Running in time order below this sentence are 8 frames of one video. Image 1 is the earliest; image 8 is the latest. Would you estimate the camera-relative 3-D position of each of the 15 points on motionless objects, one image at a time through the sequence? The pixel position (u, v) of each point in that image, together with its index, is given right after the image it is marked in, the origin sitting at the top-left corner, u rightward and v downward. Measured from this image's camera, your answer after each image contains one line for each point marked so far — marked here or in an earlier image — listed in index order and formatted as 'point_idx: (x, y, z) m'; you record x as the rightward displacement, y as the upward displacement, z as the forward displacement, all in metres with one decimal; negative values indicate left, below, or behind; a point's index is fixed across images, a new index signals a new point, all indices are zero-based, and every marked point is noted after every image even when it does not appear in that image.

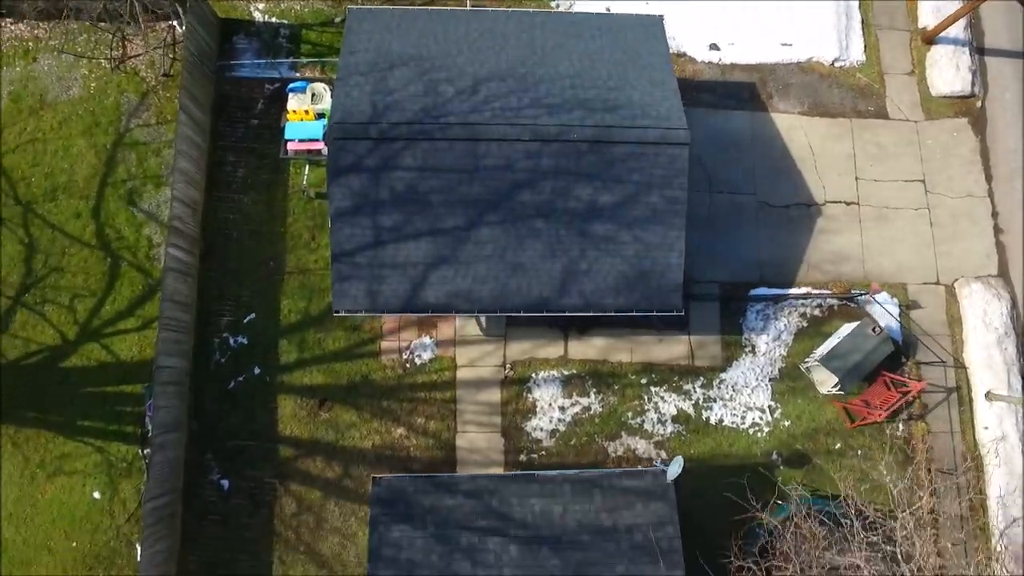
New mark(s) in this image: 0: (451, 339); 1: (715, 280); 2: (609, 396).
0: (-1.1, -1.0, +13.6) m
1: (+4.1, +0.2, +14.3) m
2: (+1.8, -2.1, +13.6) m
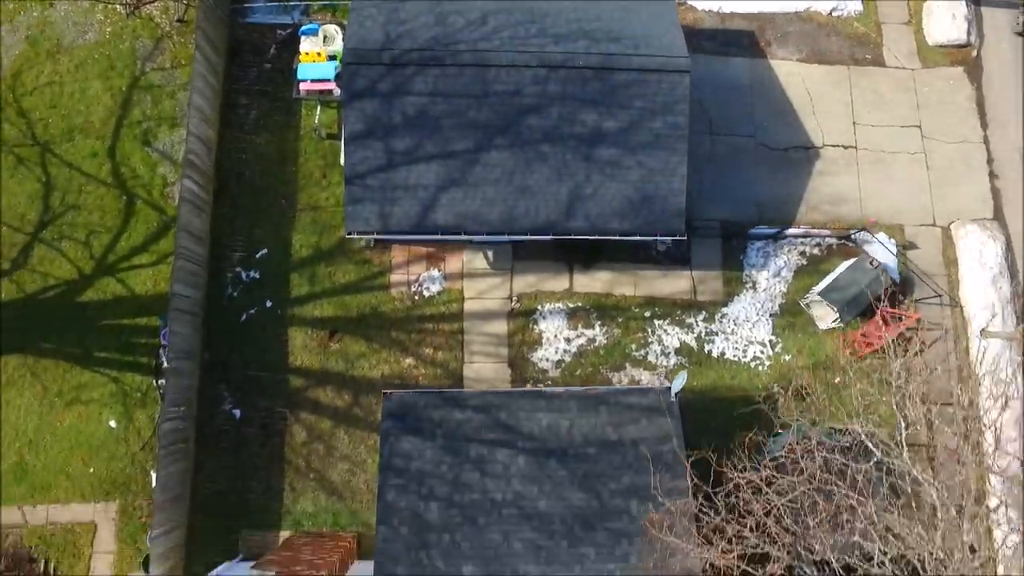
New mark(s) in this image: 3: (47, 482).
0: (-1.0, +0.3, +13.9) m
1: (+4.2, +1.4, +14.7) m
2: (+2.0, -0.8, +13.9) m
3: (-8.7, -3.7, +13.3) m
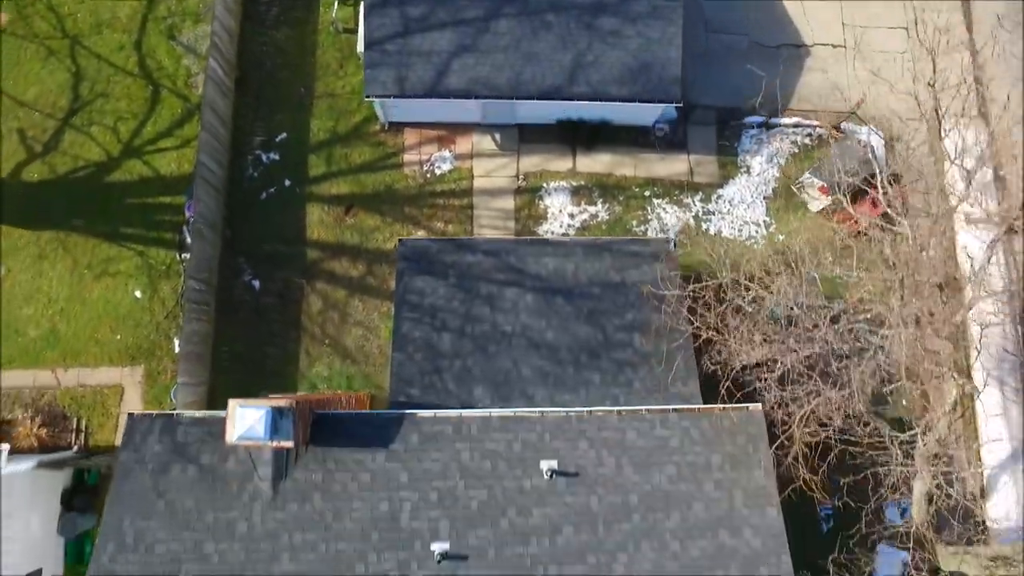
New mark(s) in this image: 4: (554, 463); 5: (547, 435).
0: (-0.9, +2.8, +14.7) m
1: (+4.3, +3.9, +15.4) m
2: (+2.1, +1.7, +14.6) m
3: (-8.6, -1.2, +14.0) m
4: (+0.5, -2.3, +9.3) m
5: (+0.5, -1.9, +9.5) m
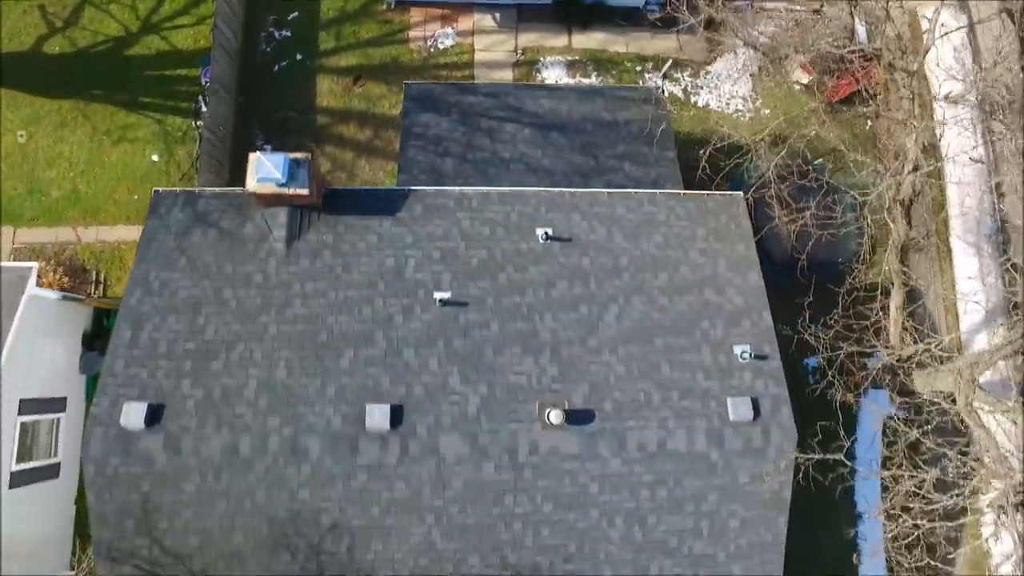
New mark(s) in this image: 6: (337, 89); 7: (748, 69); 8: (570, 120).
0: (-0.9, +5.6, +15.5) m
1: (+4.3, +6.7, +16.4) m
2: (+2.1, +4.5, +15.5) m
3: (-8.6, +1.7, +14.7) m
4: (+0.5, +0.8, +10.0) m
5: (+0.4, +1.1, +10.2) m
6: (-3.8, +4.3, +15.2) m
7: (+5.3, +4.9, +15.9) m
8: (+1.1, +3.0, +12.9) m
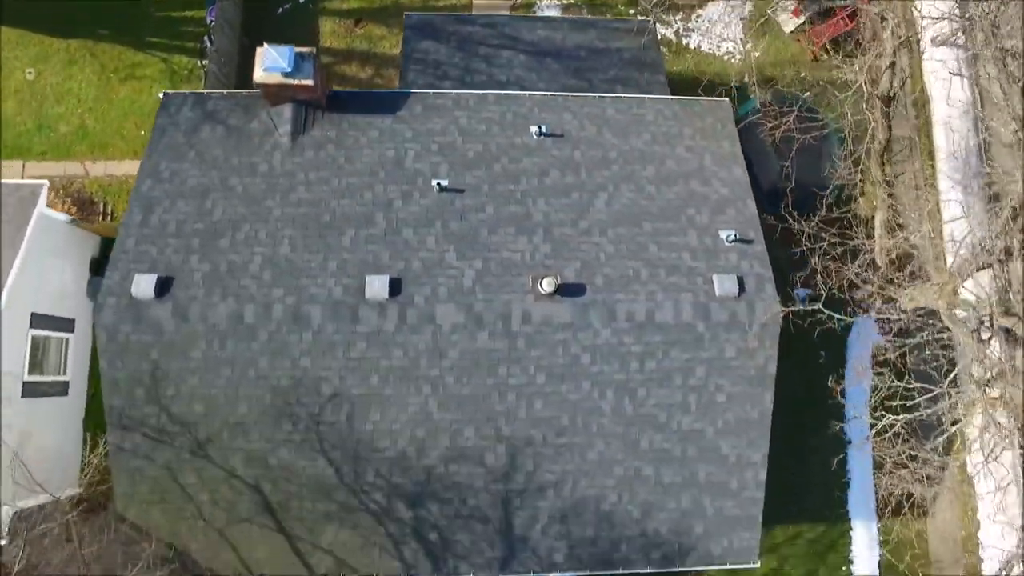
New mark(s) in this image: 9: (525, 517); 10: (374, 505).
0: (-1.0, +7.1, +16.1) m
1: (+4.3, +8.1, +16.9) m
2: (+2.0, +6.0, +16.0) m
3: (-8.7, +3.1, +15.2) m
4: (+0.4, +2.4, +10.4) m
5: (+0.4, +2.7, +10.6) m
6: (-3.8, +5.7, +15.8) m
7: (+5.2, +6.3, +16.4) m
8: (+1.0, +4.5, +13.3) m
9: (+0.2, -3.1, +9.5) m
10: (-1.8, -2.9, +9.4) m
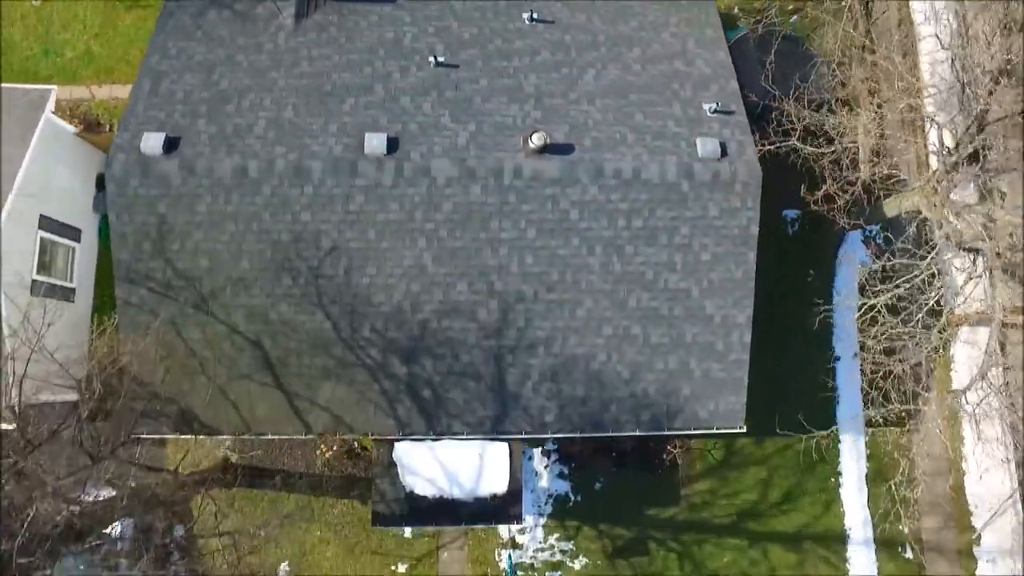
0: (-1.1, +8.7, +16.7) m
1: (+4.2, +9.8, +17.6) m
2: (+1.9, +7.6, +16.6) m
3: (-8.8, +4.9, +15.7) m
4: (+0.3, +4.2, +10.9) m
5: (+0.3, +4.5, +11.1) m
6: (-3.9, +7.4, +16.4) m
7: (+5.1, +7.9, +17.0) m
8: (+0.9, +6.3, +13.9) m
9: (+0.1, -1.2, +9.9) m
10: (-1.9, -1.0, +9.8) m
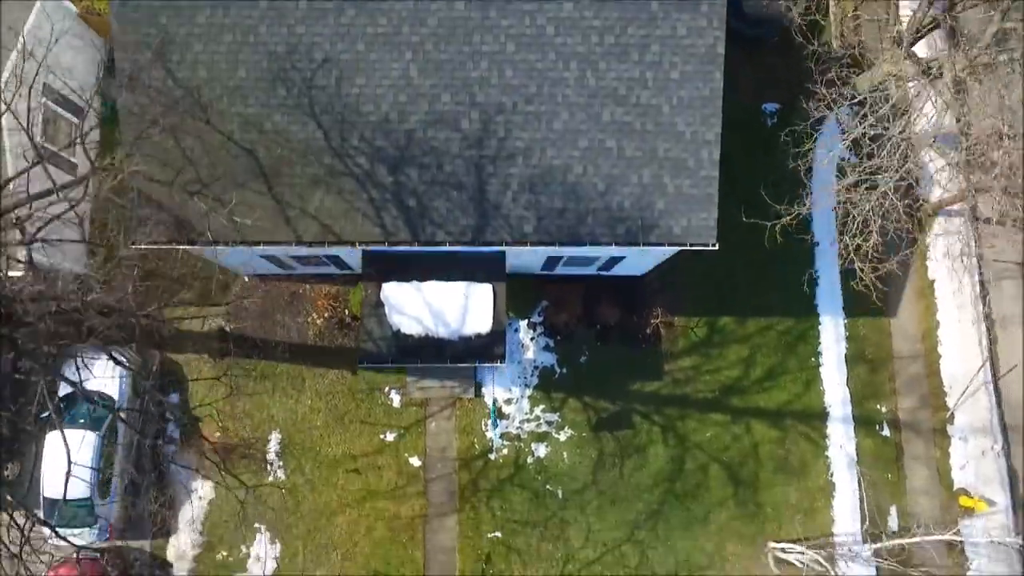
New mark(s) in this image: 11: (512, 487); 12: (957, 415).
0: (-1.3, +11.1, +17.8) m
1: (+3.9, +12.0, +18.7) m
2: (+1.7, +10.0, +17.6) m
3: (-9.0, +7.2, +16.6) m
4: (+0.1, +6.9, +11.7) m
5: (0.0, +7.1, +12.0) m
6: (-4.2, +9.7, +17.3) m
7: (+4.9, +10.2, +18.0) m
8: (+0.6, +8.8, +14.8) m
9: (-0.2, +1.5, +10.4) m
10: (-2.2, +1.7, +10.3) m
11: (0.0, -4.0, +14.3) m
12: (+9.5, -2.7, +15.1) m
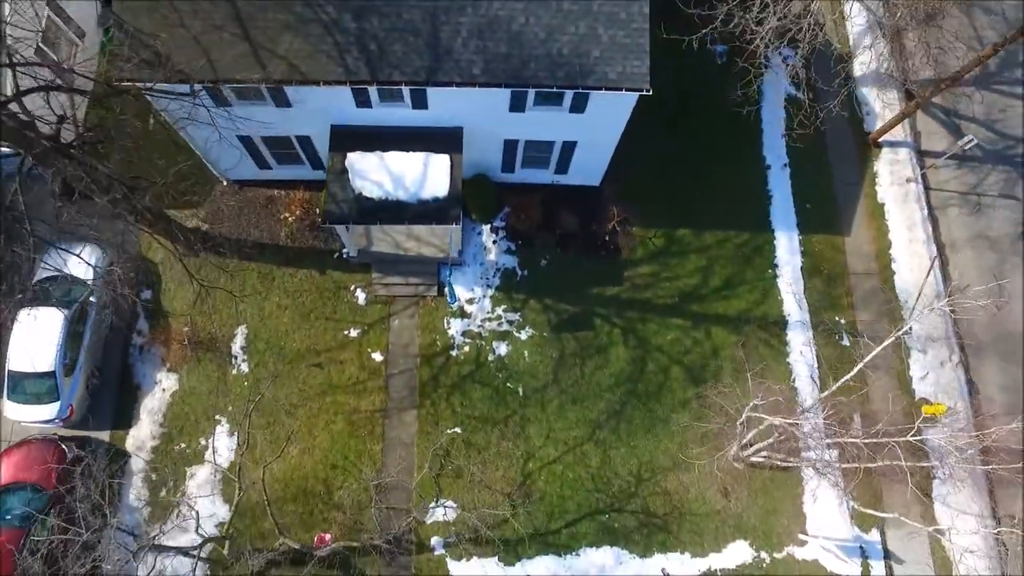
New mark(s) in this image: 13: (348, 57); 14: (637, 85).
0: (-2.0, +12.3, +20.4) m
1: (+3.2, +13.1, +21.4) m
2: (+1.0, +11.2, +20.0) m
3: (-9.7, +8.8, +18.6) m
4: (-0.7, +9.2, +13.7) m
5: (-0.8, +9.4, +14.0) m
6: (-4.9, +11.1, +19.8) m
7: (+4.2, +11.4, +20.4) m
8: (-0.1, +10.5, +17.1) m
9: (-1.0, +4.1, +11.5) m
10: (-3.0, +4.4, +11.5) m
11: (-0.8, -1.9, +14.4) m
12: (+8.7, -0.8, +15.3) m
13: (-2.6, +3.7, +11.5) m
14: (+2.1, +3.3, +11.6) m
